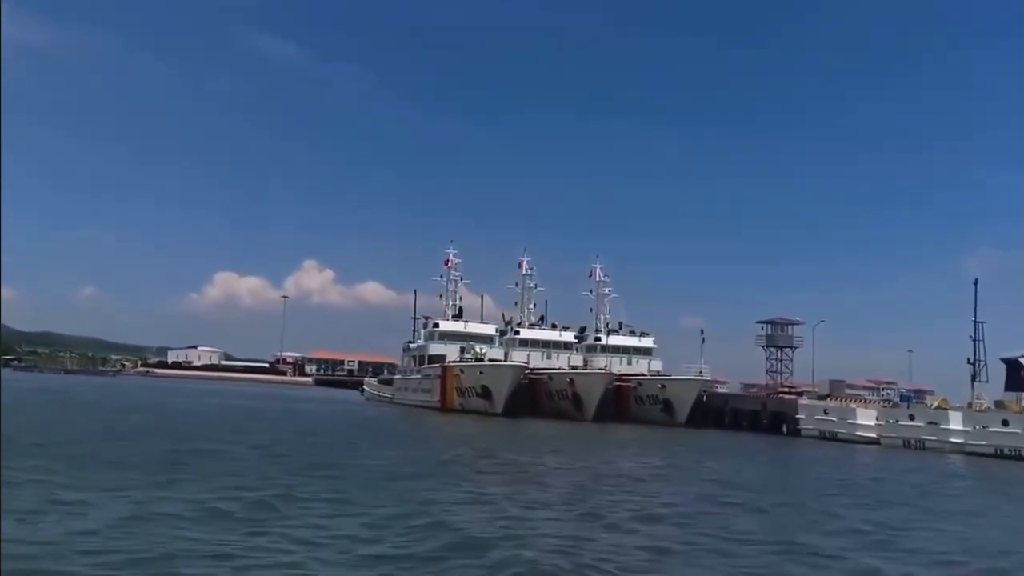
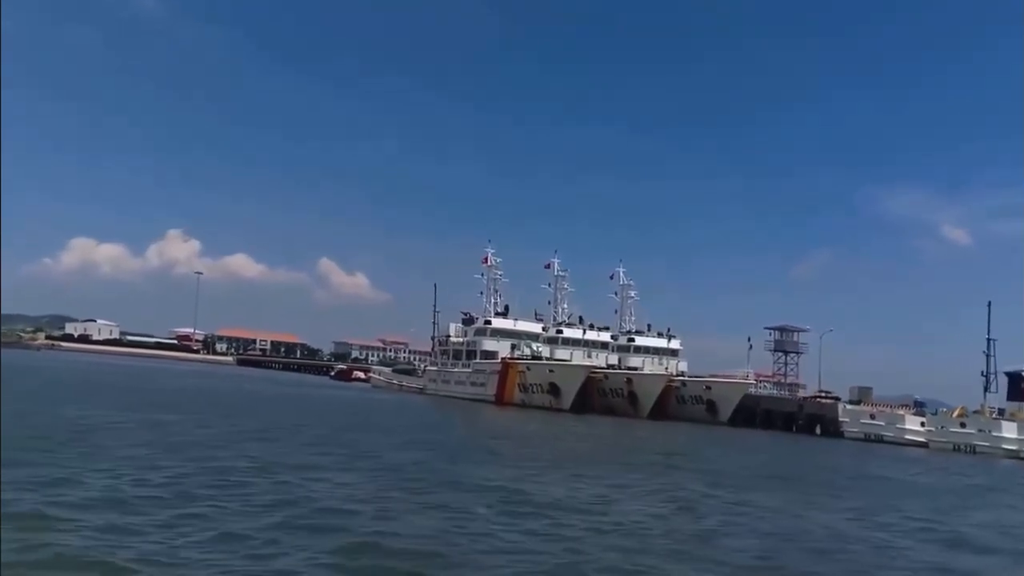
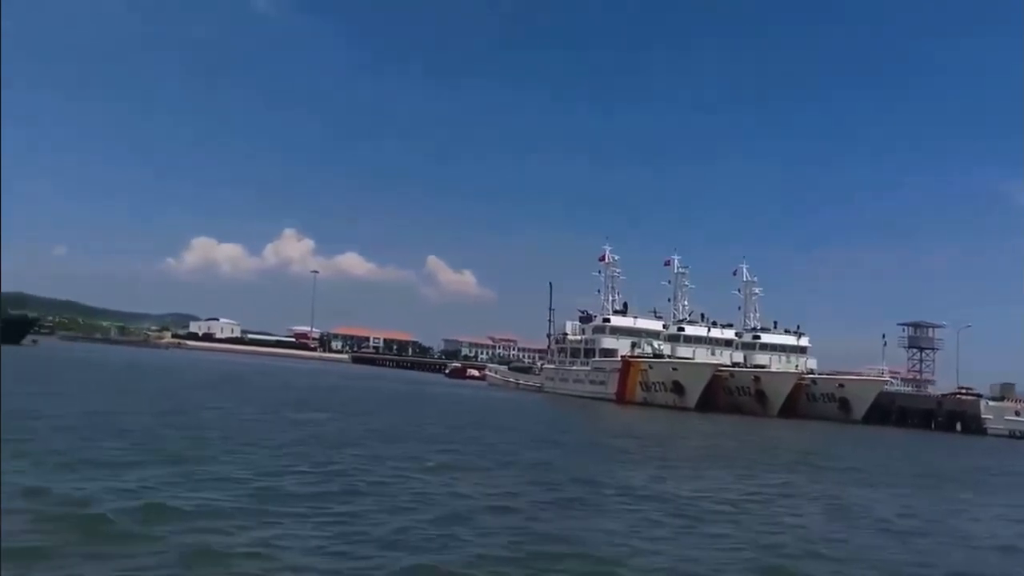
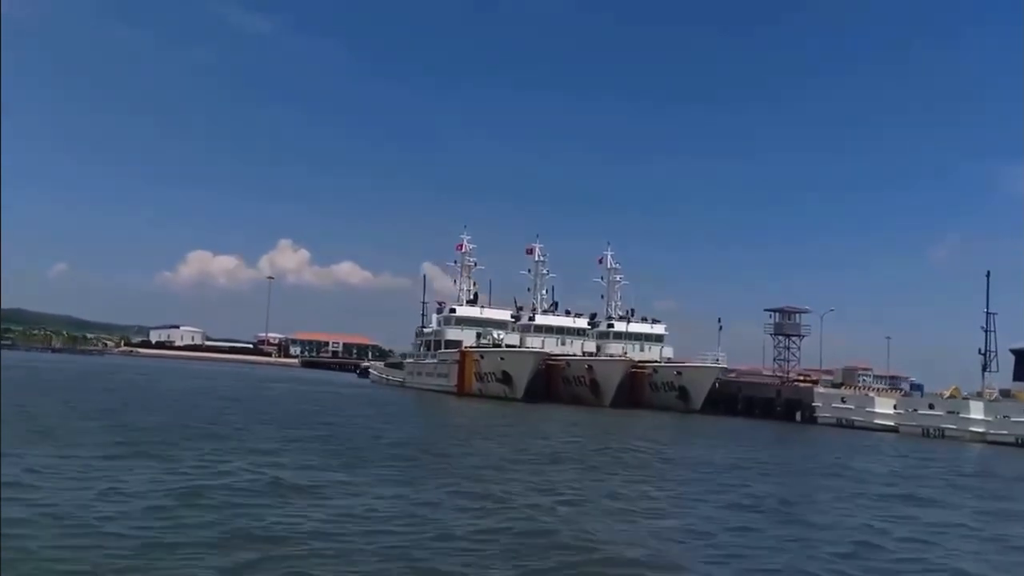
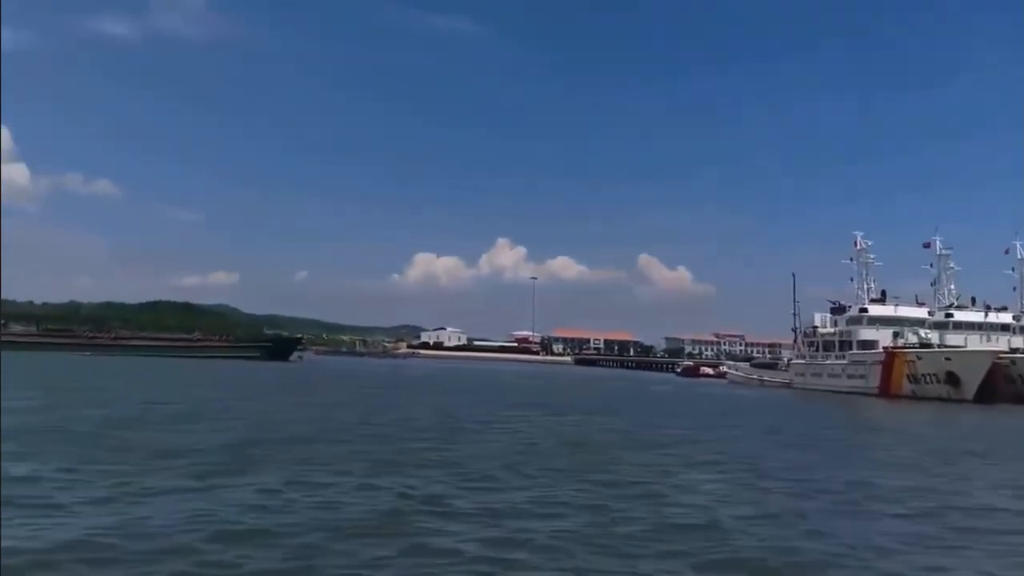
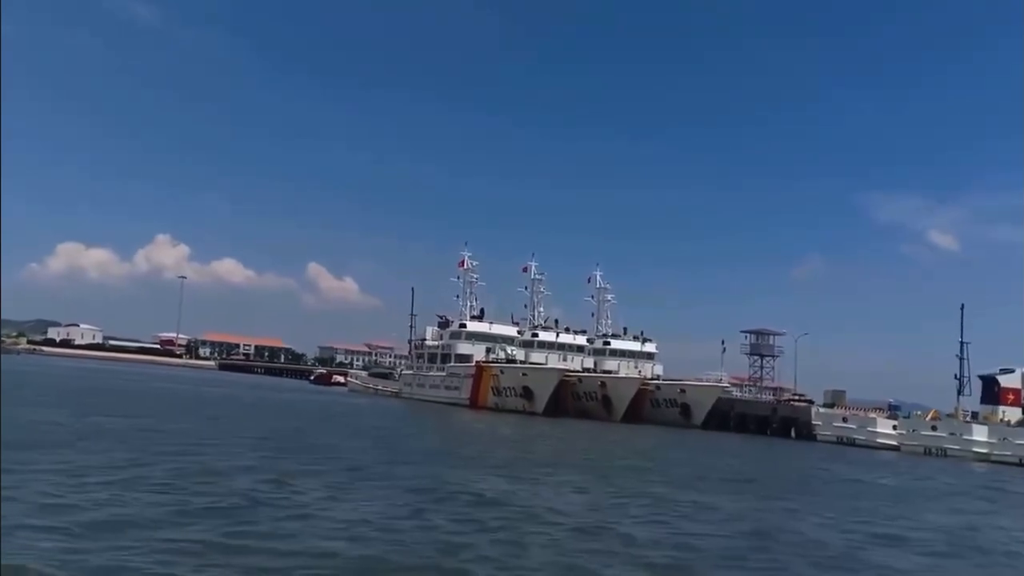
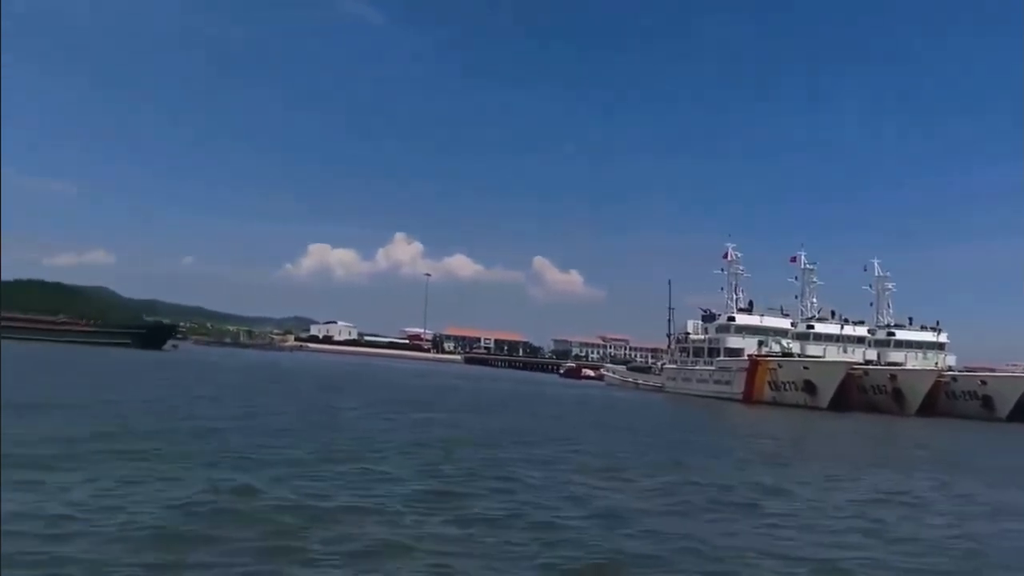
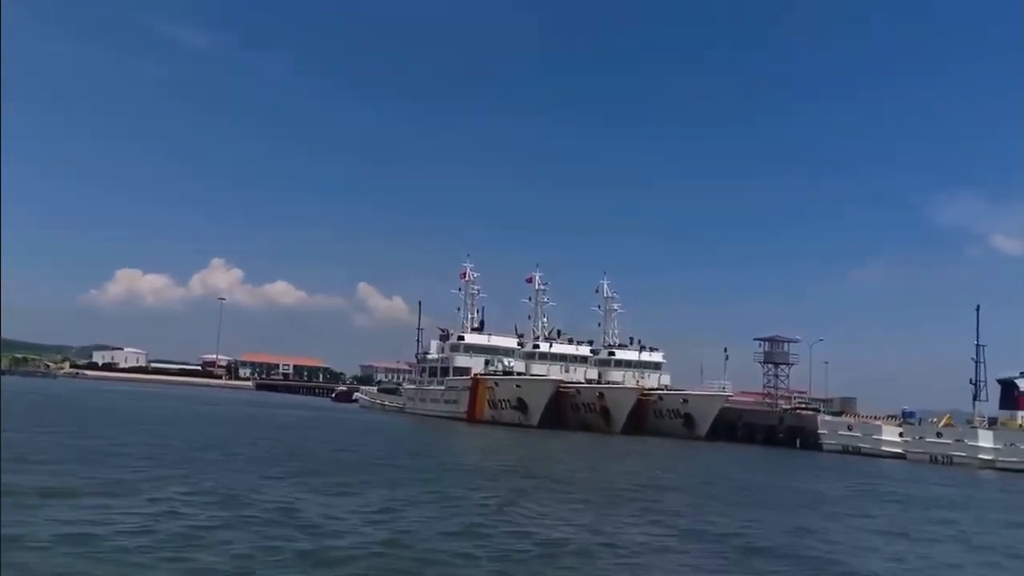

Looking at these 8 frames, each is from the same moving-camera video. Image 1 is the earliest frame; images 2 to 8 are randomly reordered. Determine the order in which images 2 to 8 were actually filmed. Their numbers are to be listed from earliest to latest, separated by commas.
4, 8, 6, 2, 3, 7, 5
